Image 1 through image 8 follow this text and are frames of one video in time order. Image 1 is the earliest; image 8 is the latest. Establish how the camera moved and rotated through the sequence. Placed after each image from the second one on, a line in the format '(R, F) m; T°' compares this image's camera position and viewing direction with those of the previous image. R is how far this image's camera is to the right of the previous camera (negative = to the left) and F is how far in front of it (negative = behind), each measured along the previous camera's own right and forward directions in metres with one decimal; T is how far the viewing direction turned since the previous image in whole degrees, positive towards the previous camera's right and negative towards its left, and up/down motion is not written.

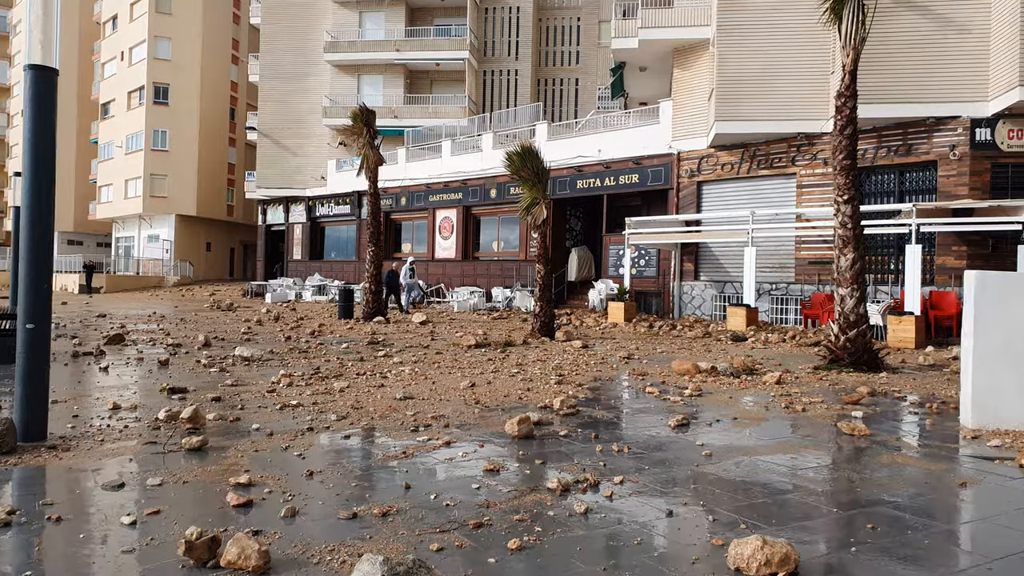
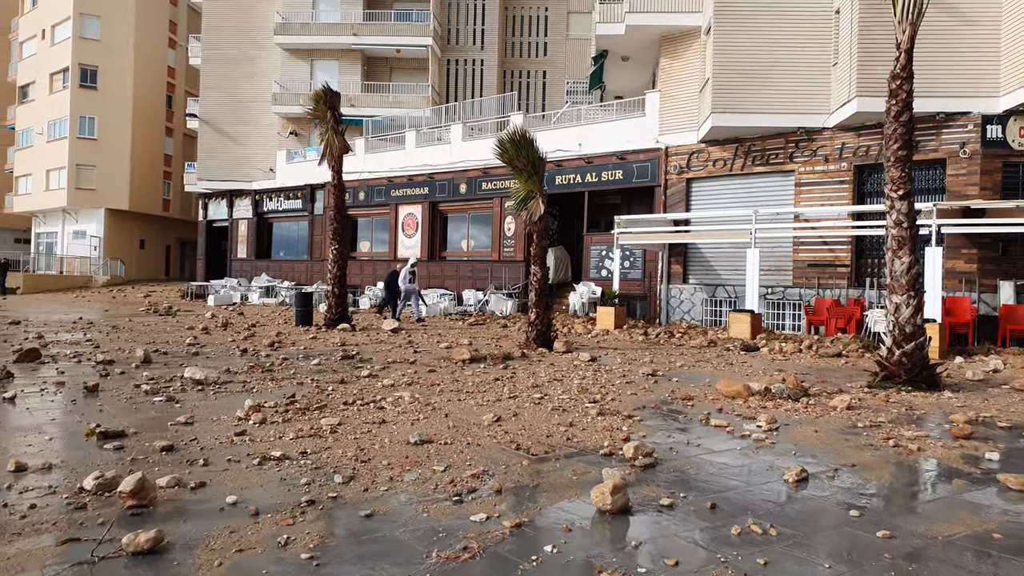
(-0.8, +1.7) m; +4°
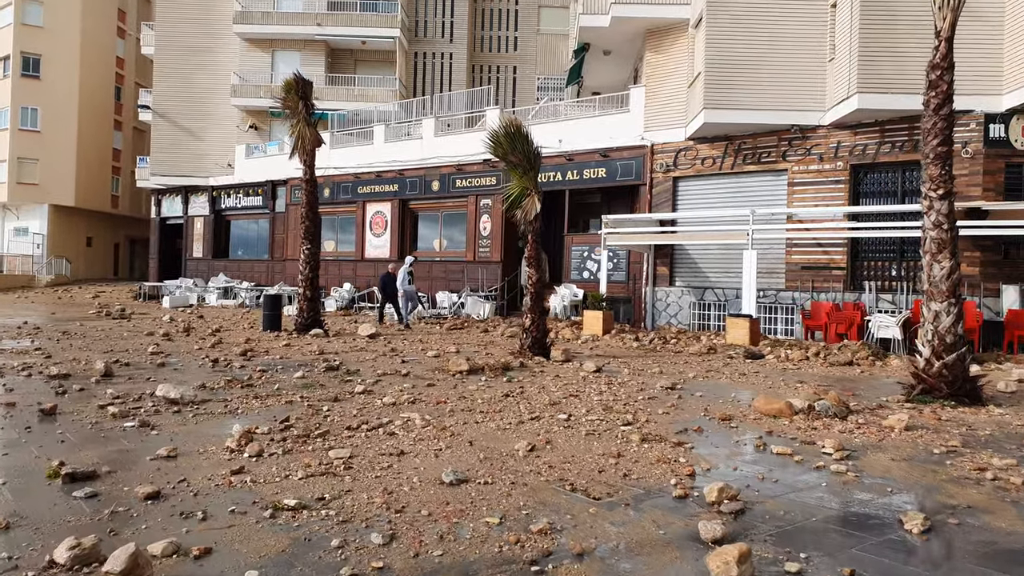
(-0.6, +0.9) m; +3°
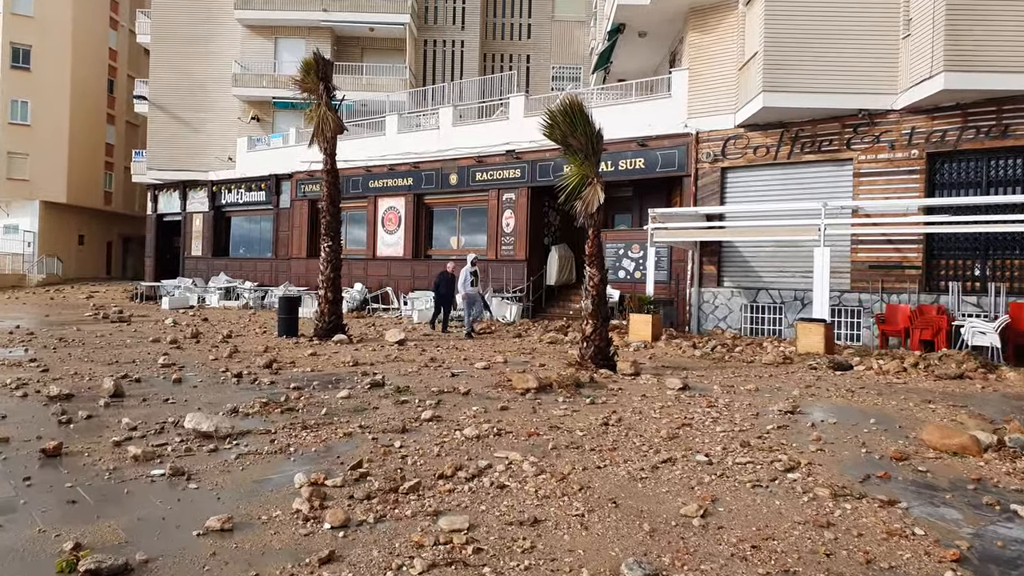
(-1.0, +1.4) m; +1°
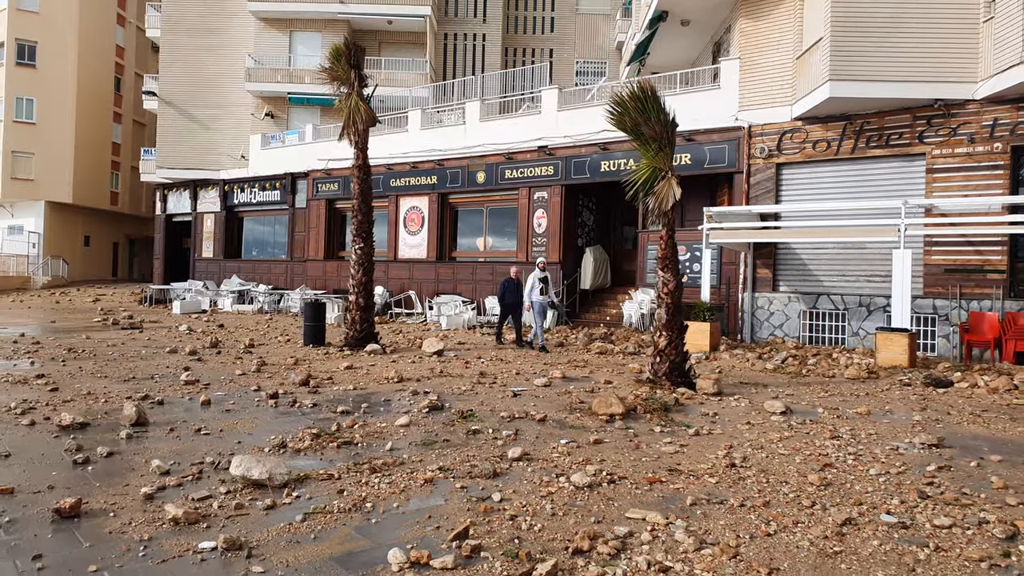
(-0.7, +1.1) m; 0°
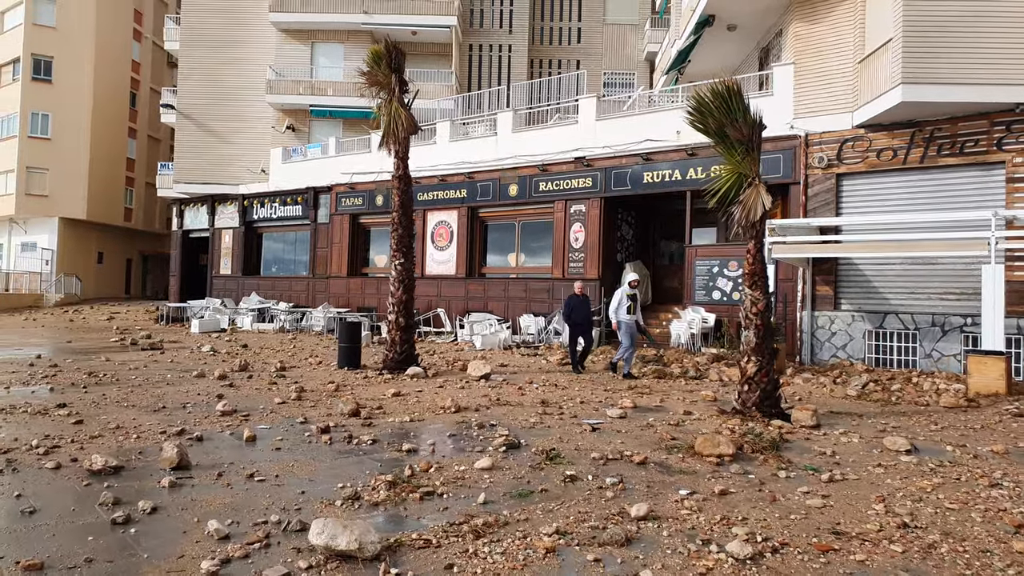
(-0.7, +0.9) m; -1°
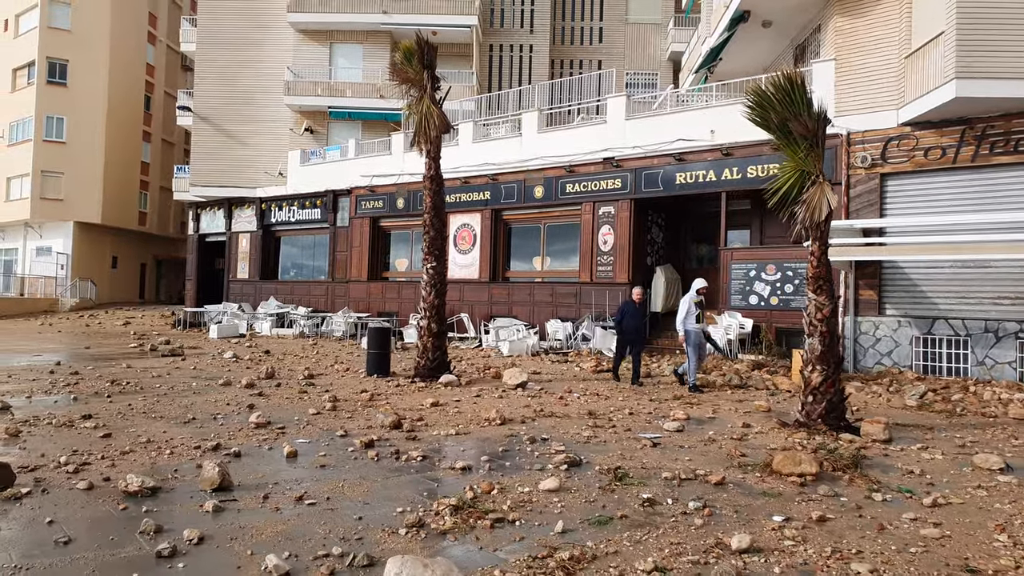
(-0.4, +0.5) m; -1°
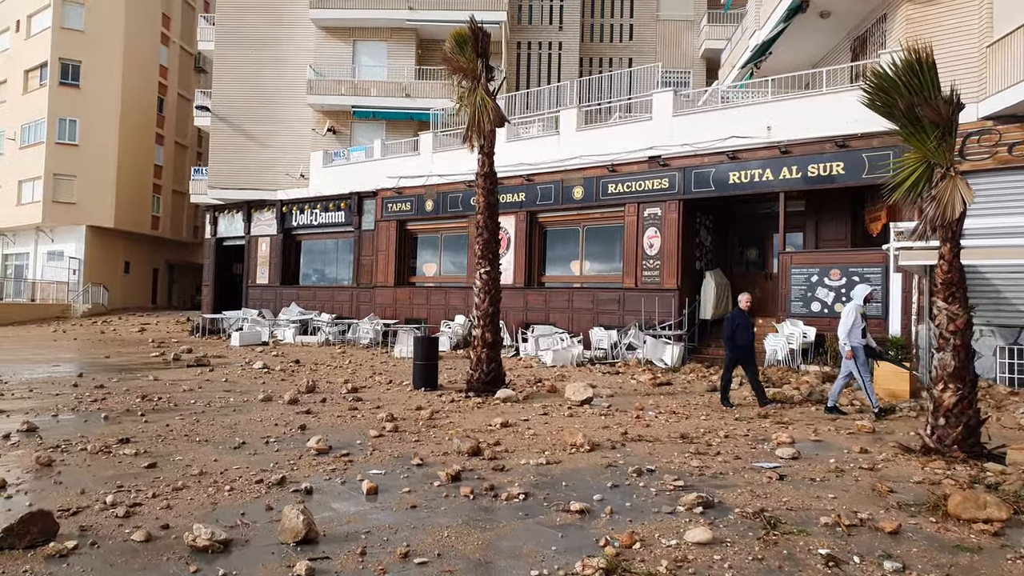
(-0.8, +0.9) m; 0°
